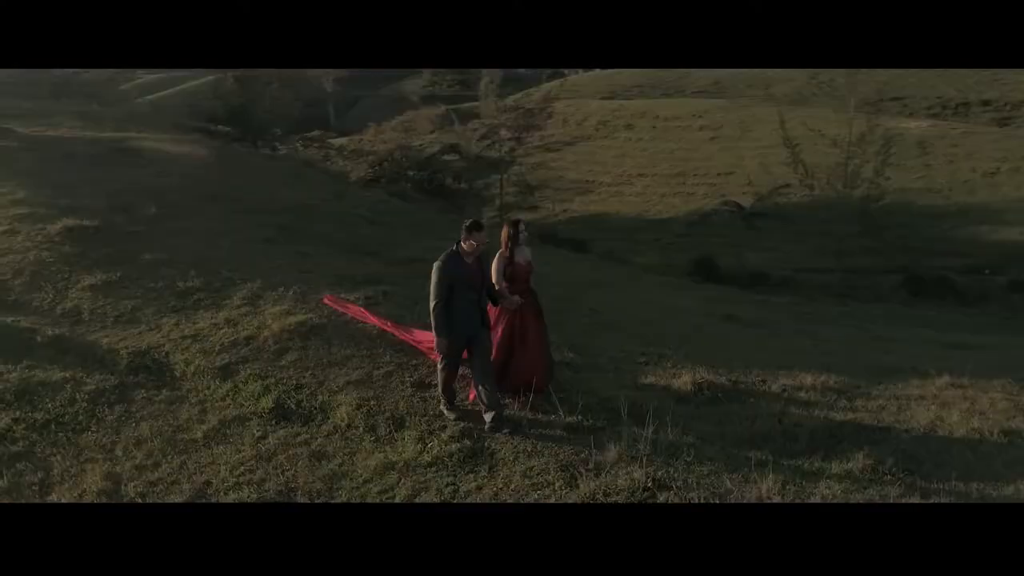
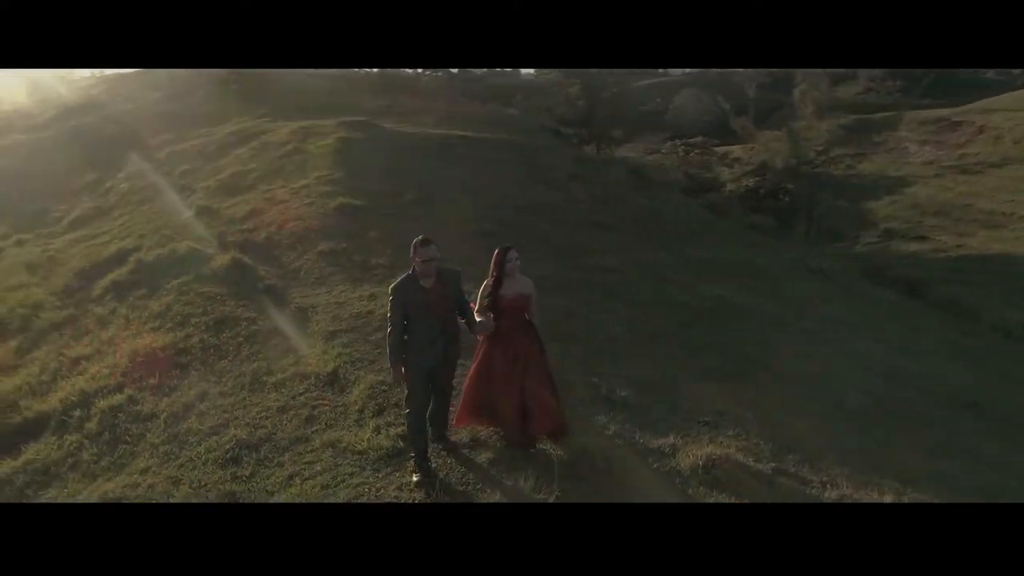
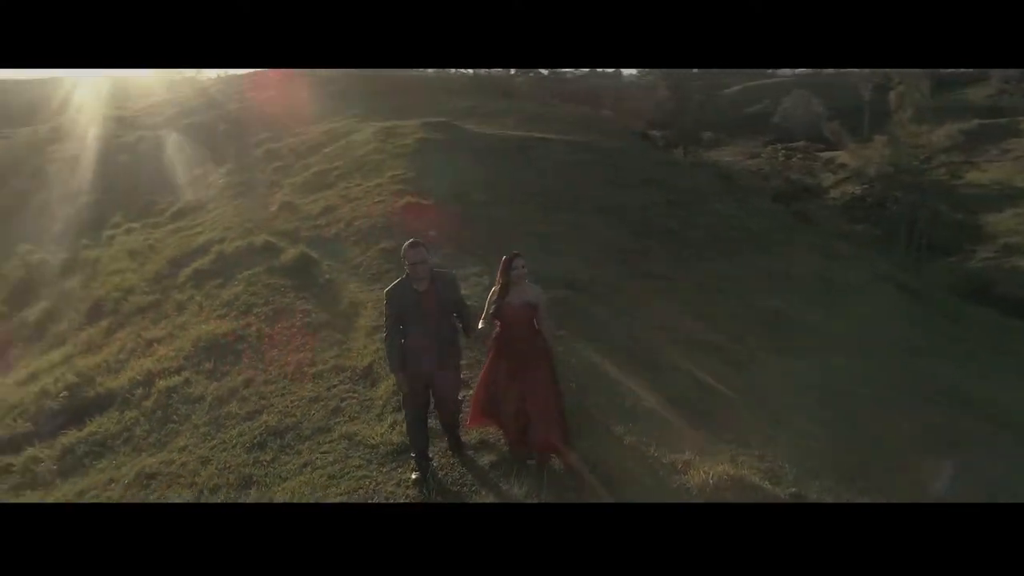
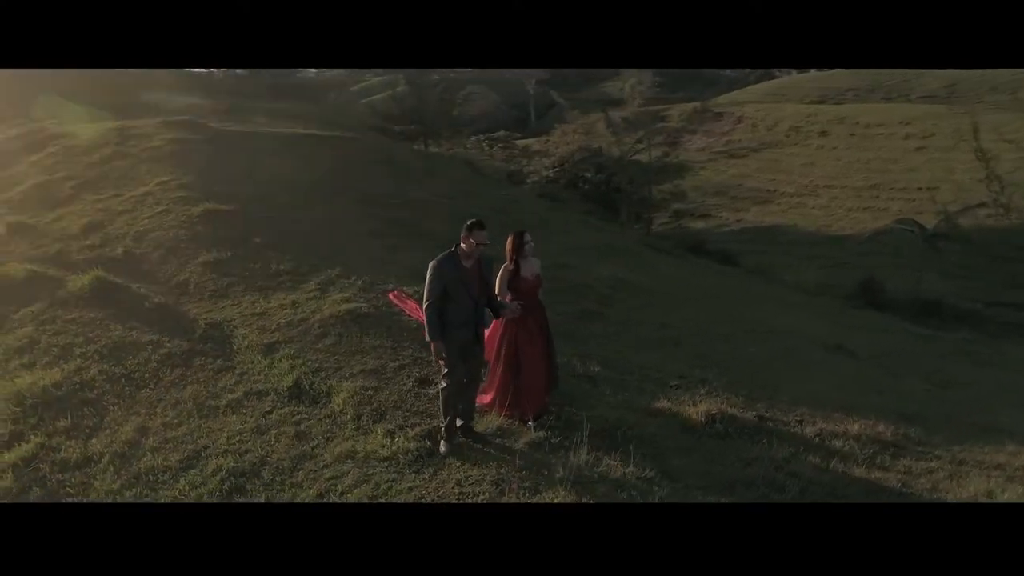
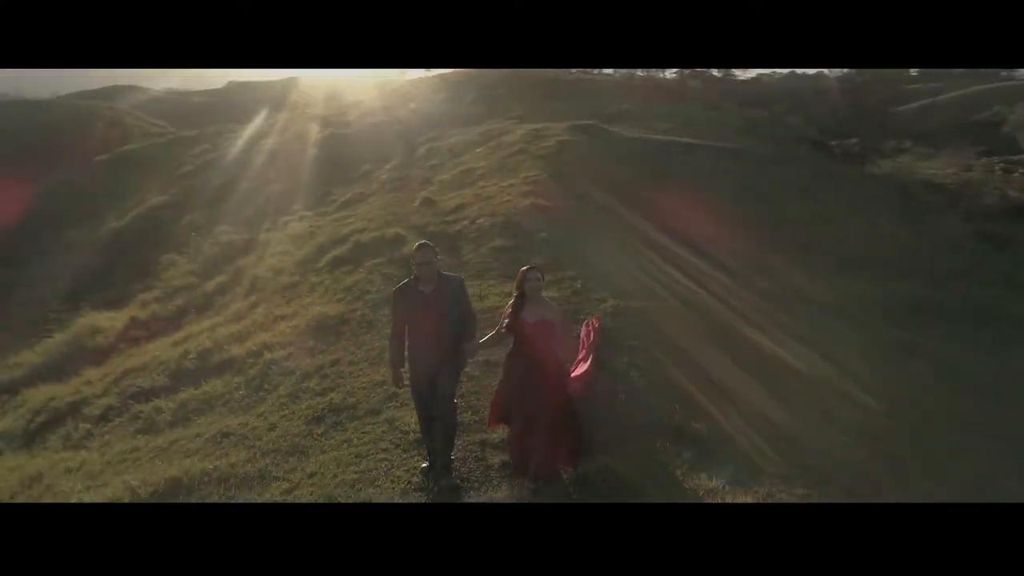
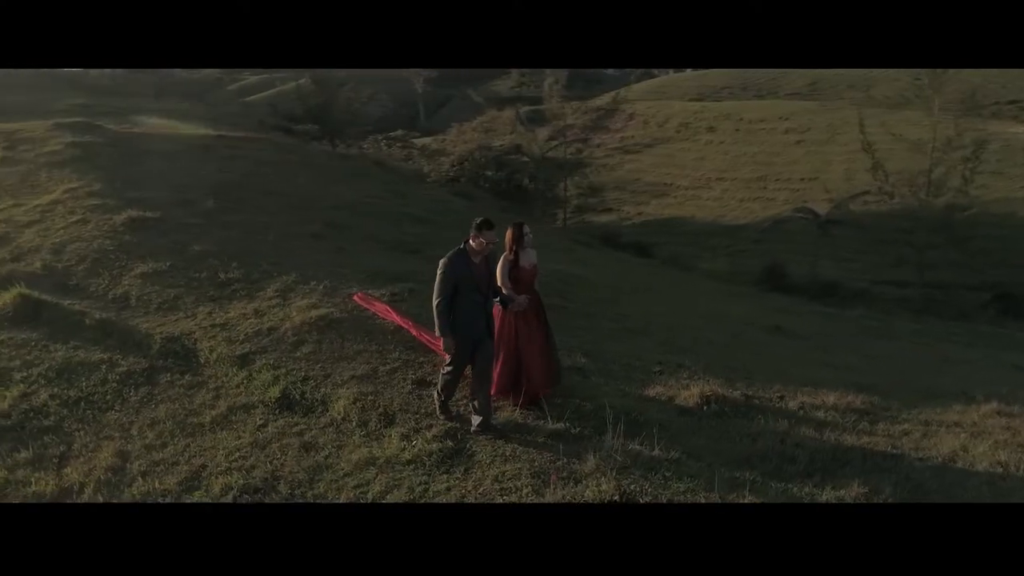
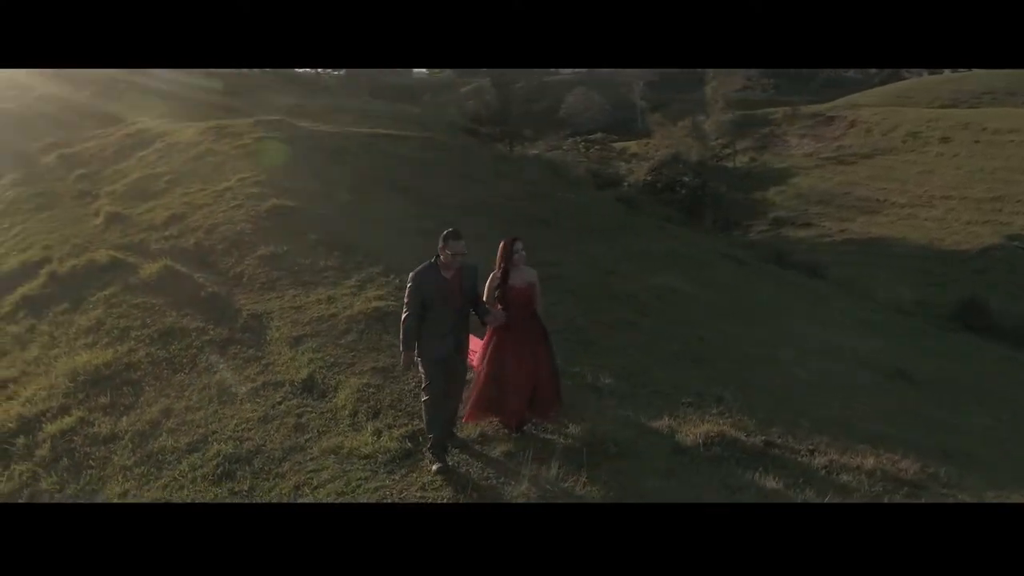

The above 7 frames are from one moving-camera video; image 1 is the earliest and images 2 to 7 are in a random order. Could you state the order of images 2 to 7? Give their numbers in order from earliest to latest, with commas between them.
6, 4, 7, 2, 3, 5
